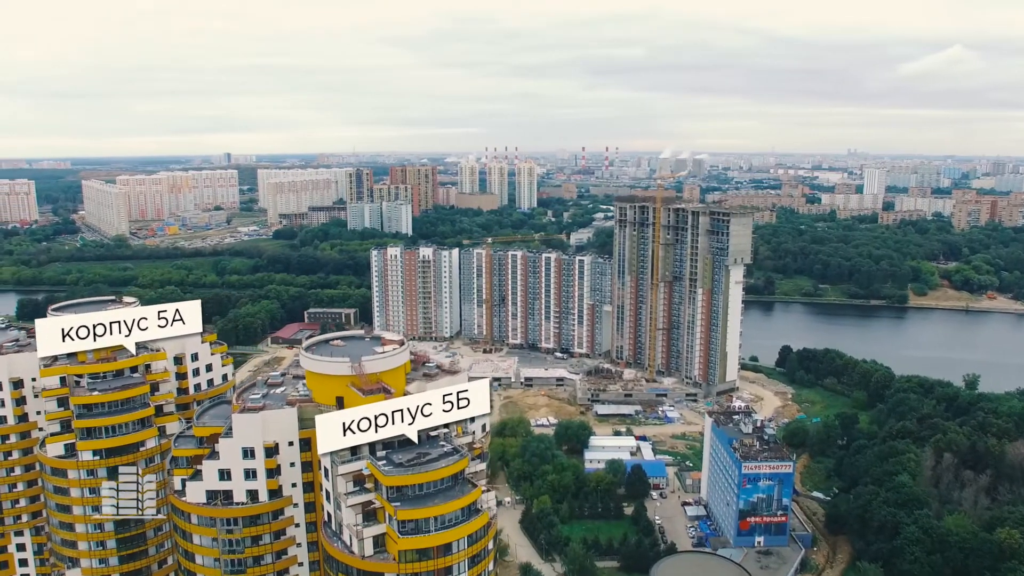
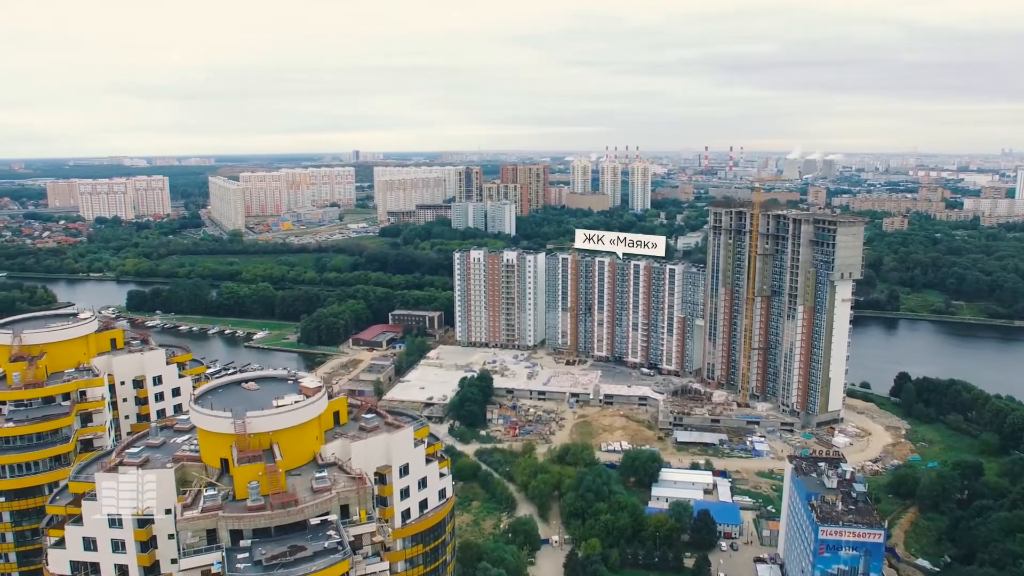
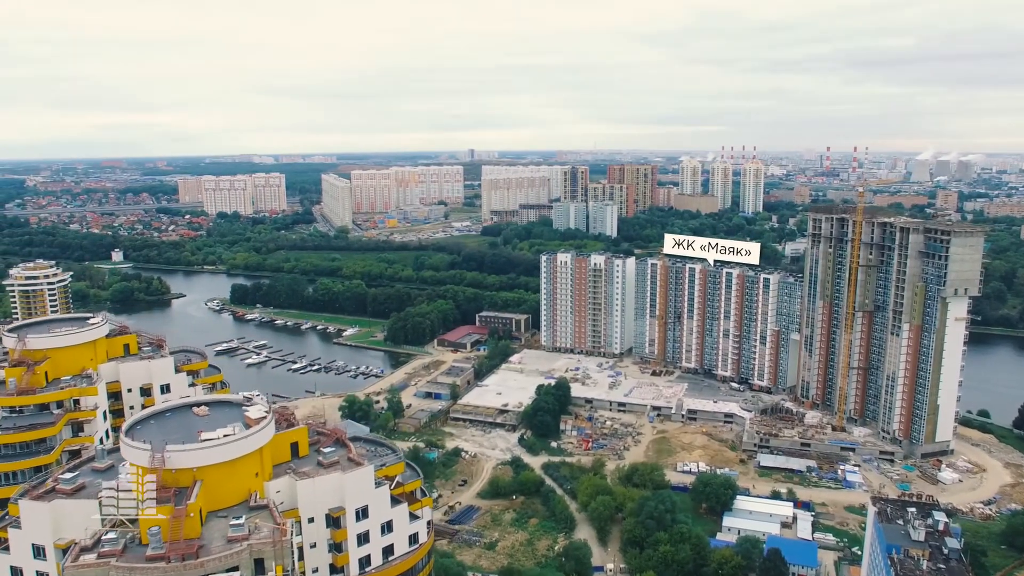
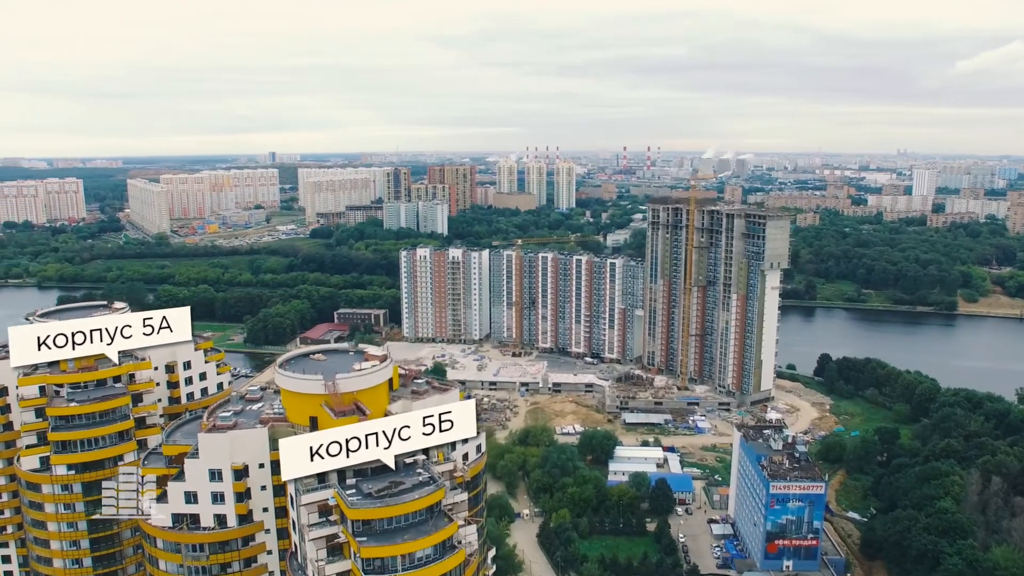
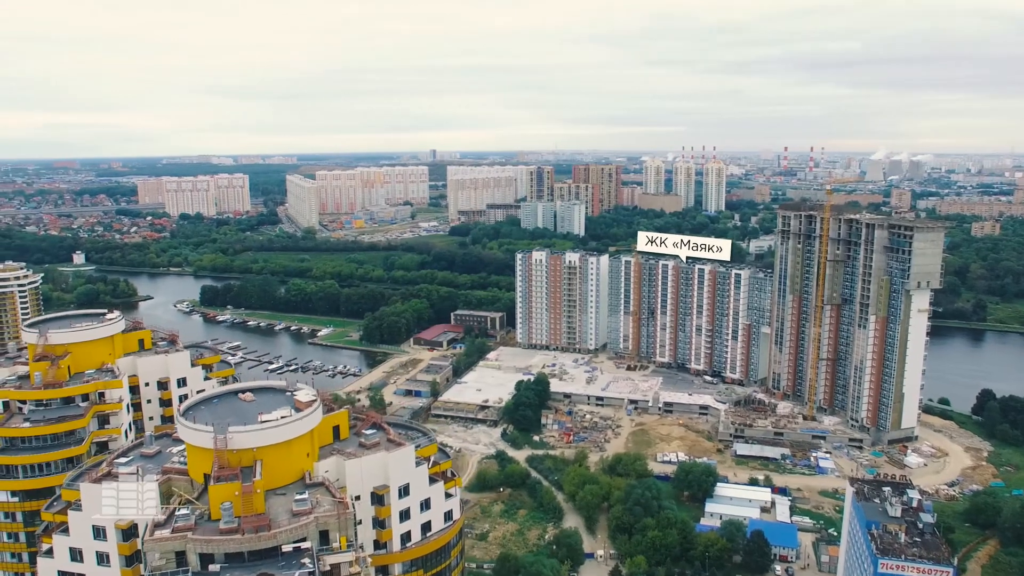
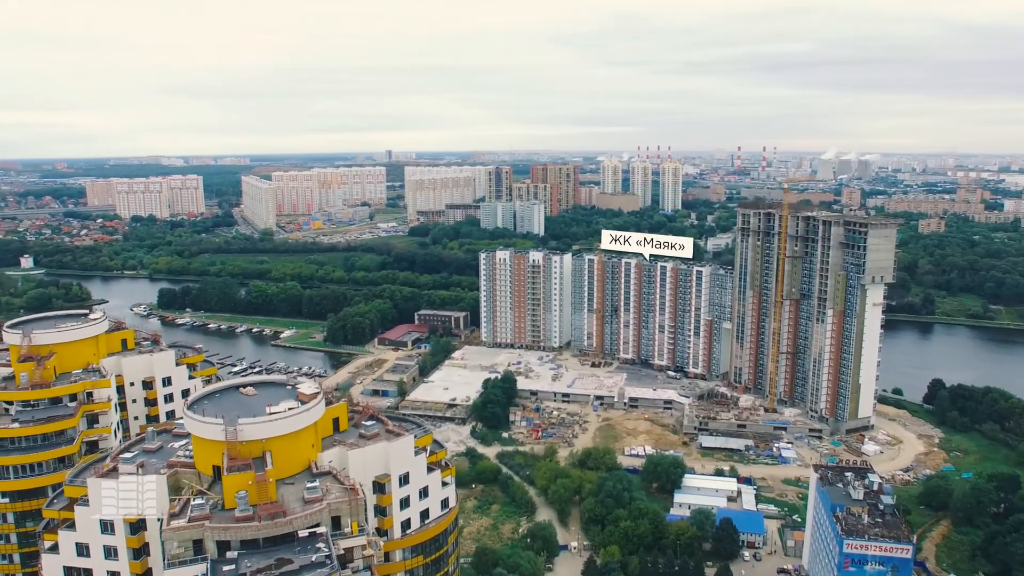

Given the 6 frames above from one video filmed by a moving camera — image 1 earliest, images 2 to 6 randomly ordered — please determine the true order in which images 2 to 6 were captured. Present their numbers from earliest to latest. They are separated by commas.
4, 2, 6, 5, 3
